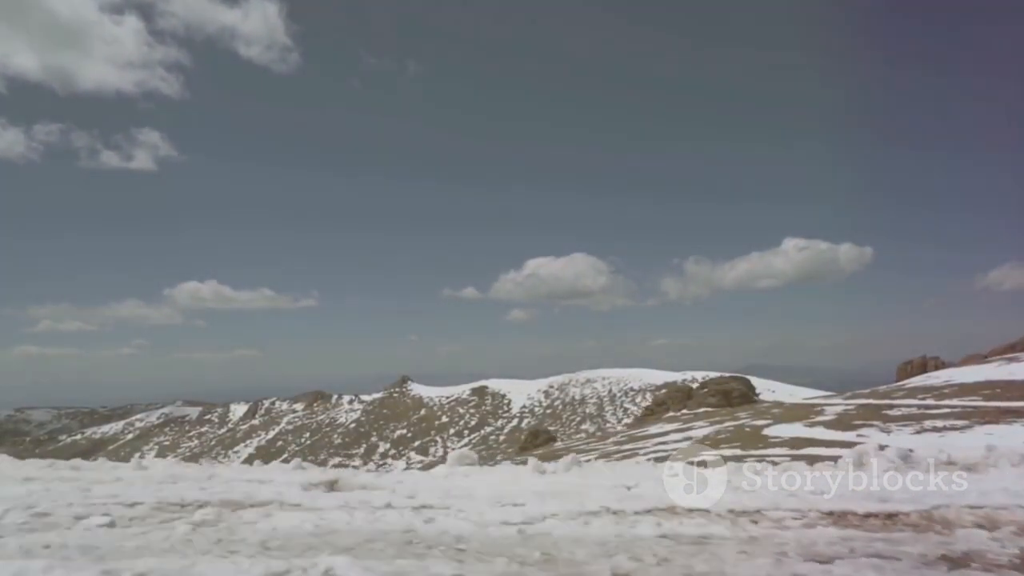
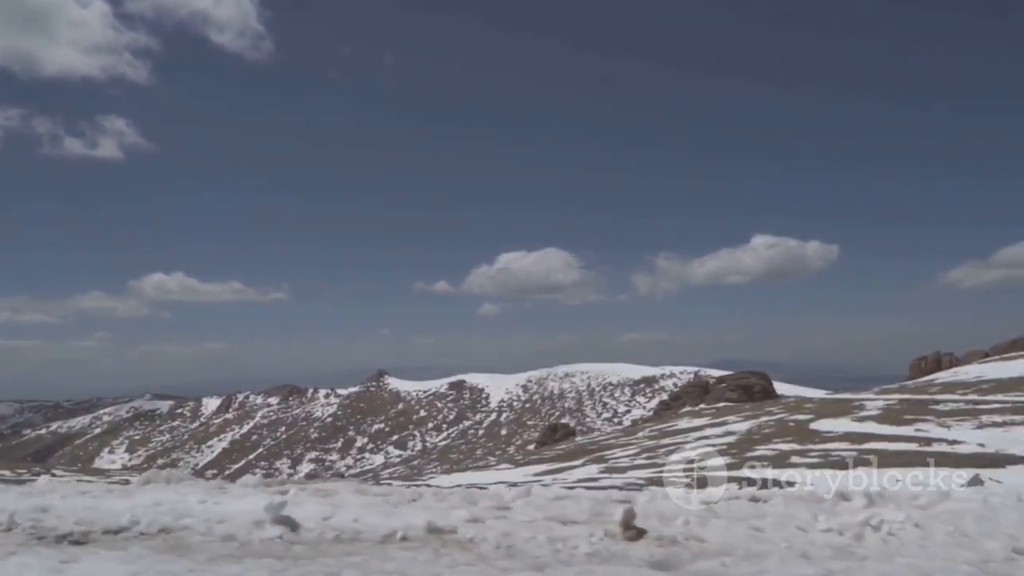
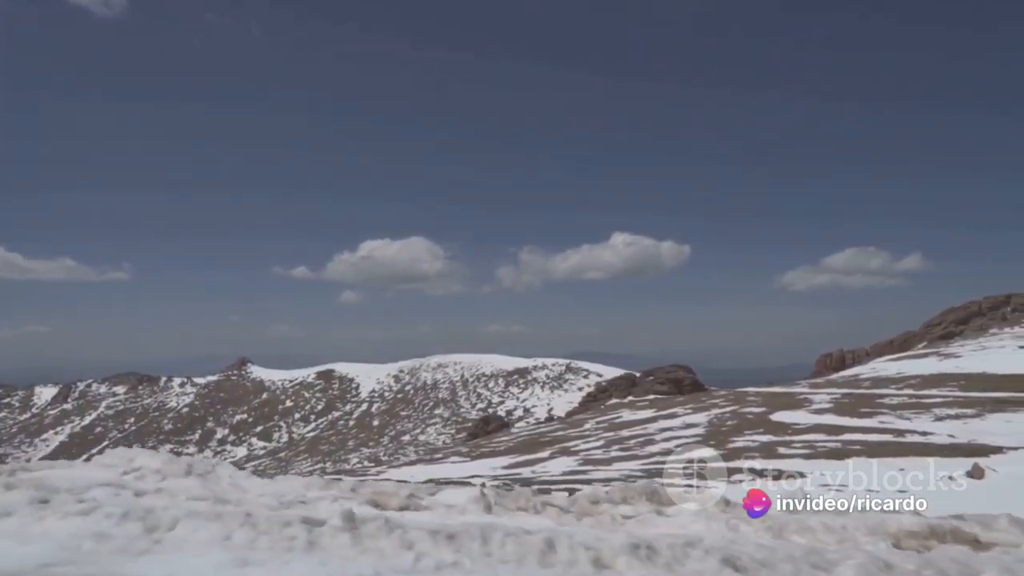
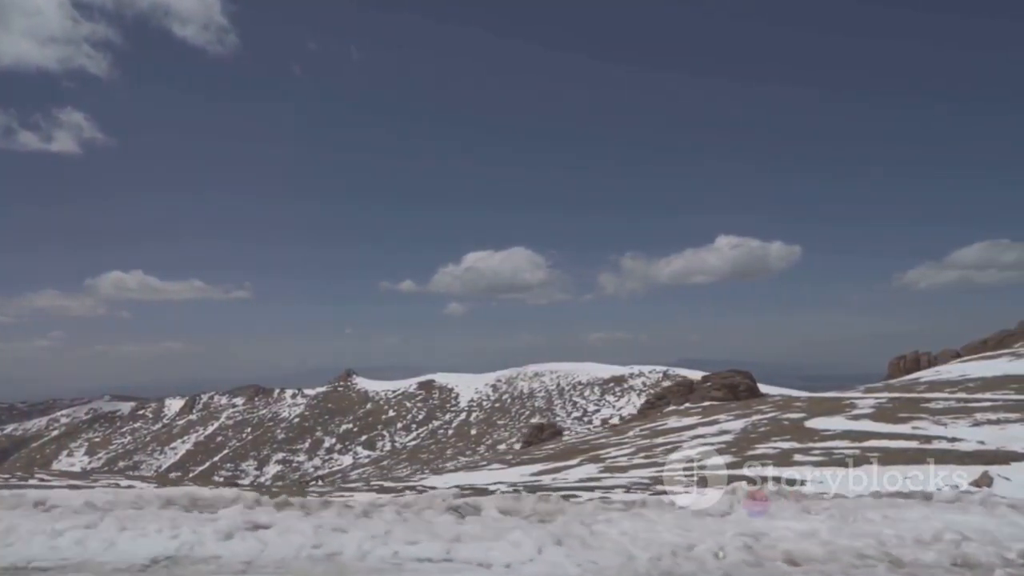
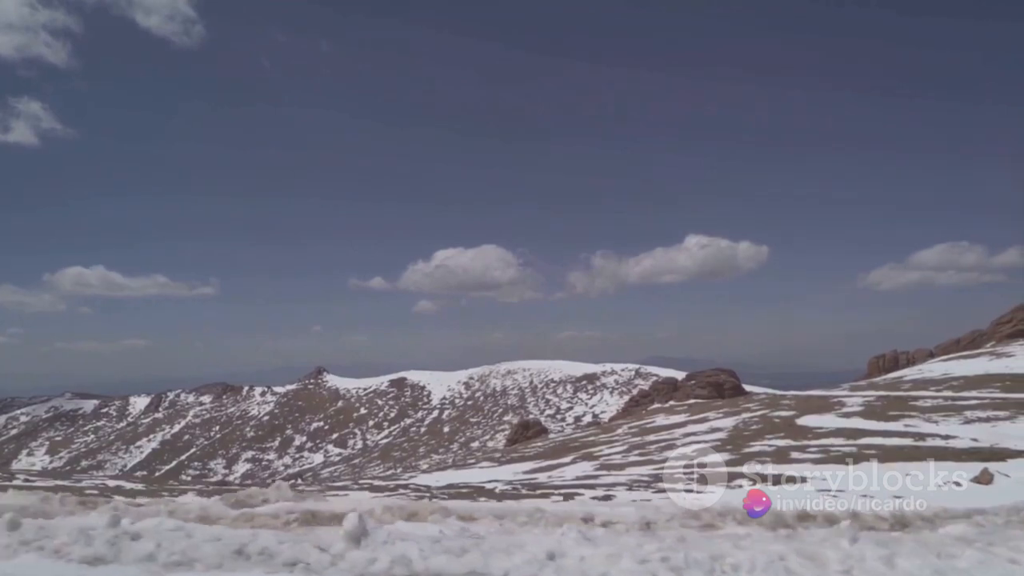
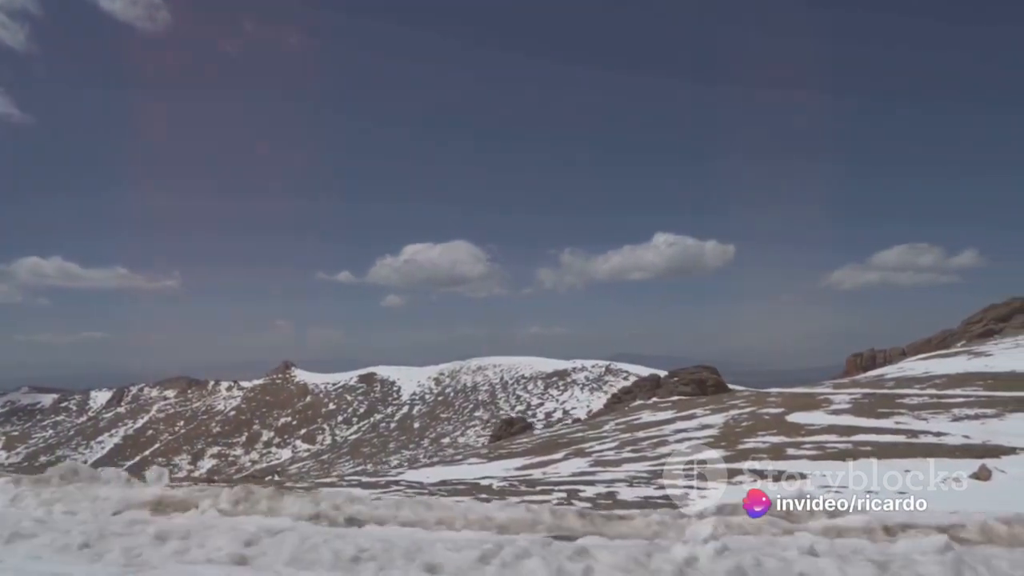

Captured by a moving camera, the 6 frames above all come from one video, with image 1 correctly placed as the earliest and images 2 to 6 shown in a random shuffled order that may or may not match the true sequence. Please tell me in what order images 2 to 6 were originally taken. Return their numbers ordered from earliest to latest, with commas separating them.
2, 4, 5, 6, 3
